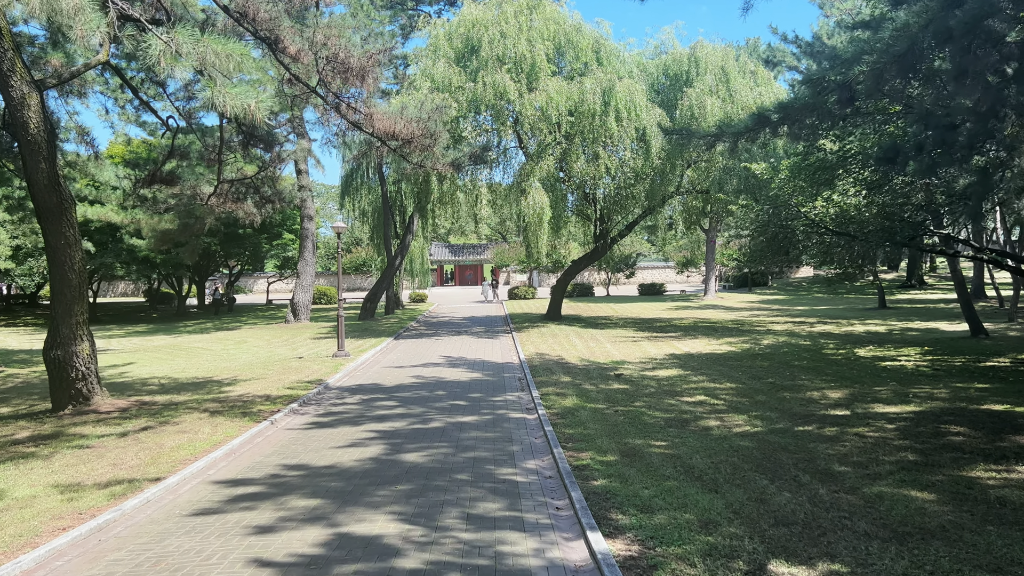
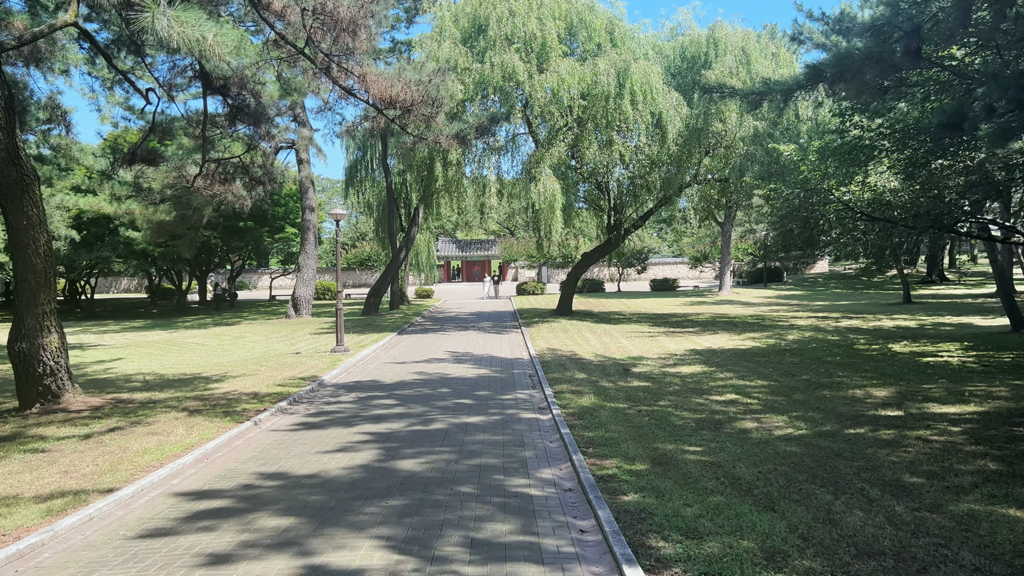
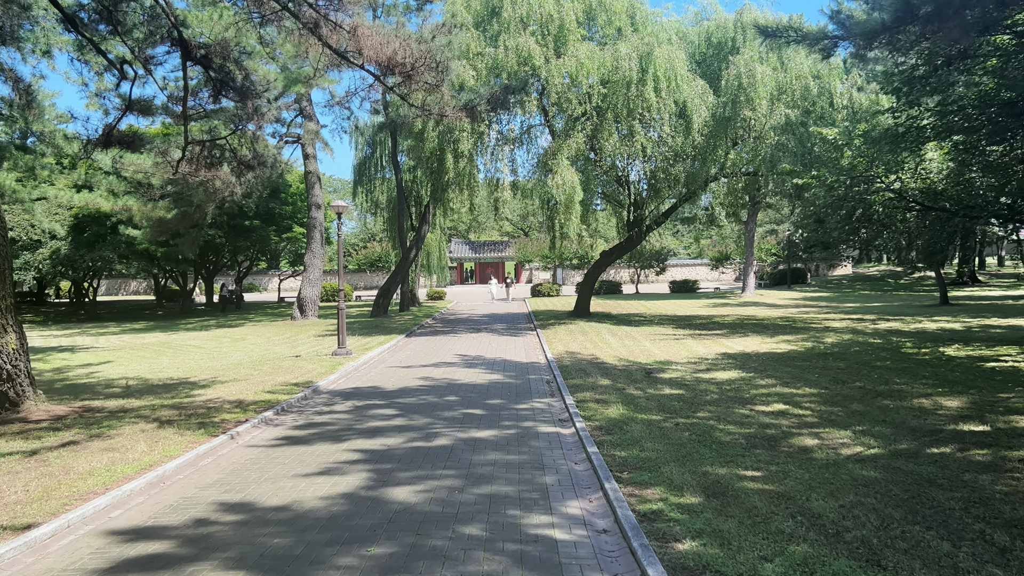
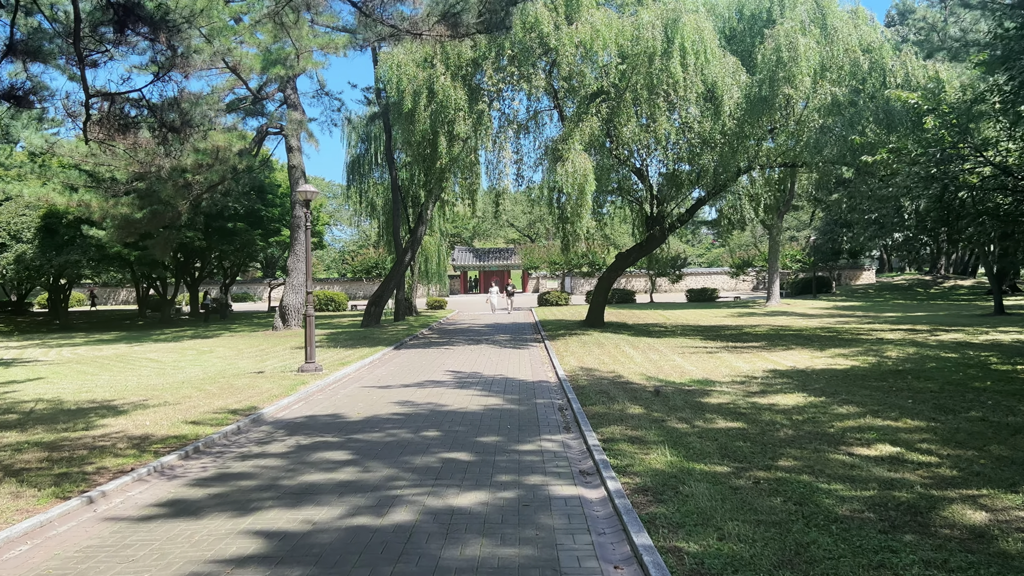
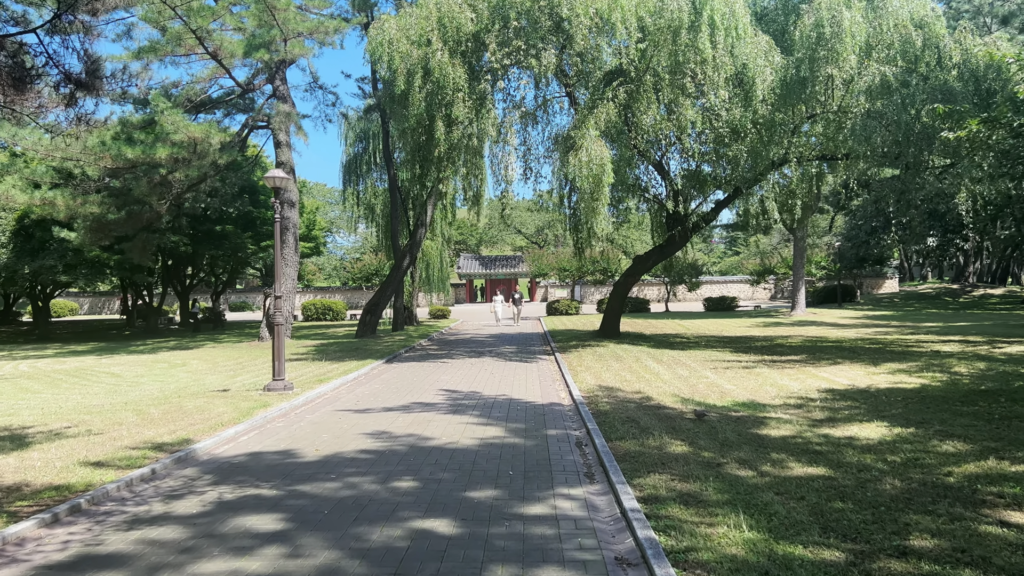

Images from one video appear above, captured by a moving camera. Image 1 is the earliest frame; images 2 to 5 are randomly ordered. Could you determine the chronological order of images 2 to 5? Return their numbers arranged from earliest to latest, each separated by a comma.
2, 3, 4, 5
